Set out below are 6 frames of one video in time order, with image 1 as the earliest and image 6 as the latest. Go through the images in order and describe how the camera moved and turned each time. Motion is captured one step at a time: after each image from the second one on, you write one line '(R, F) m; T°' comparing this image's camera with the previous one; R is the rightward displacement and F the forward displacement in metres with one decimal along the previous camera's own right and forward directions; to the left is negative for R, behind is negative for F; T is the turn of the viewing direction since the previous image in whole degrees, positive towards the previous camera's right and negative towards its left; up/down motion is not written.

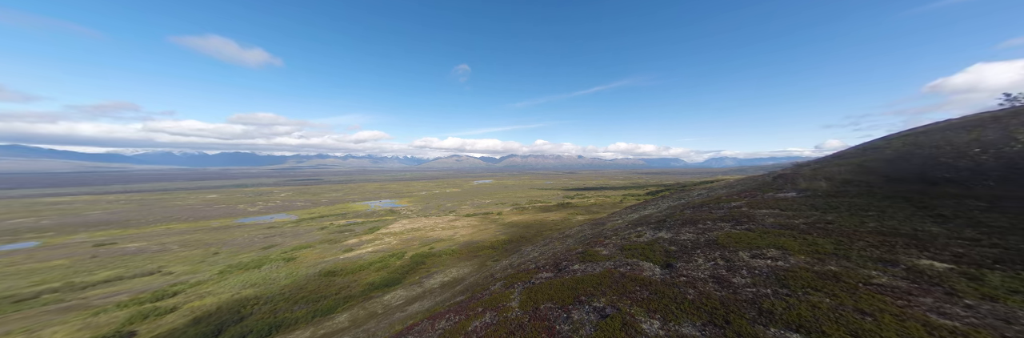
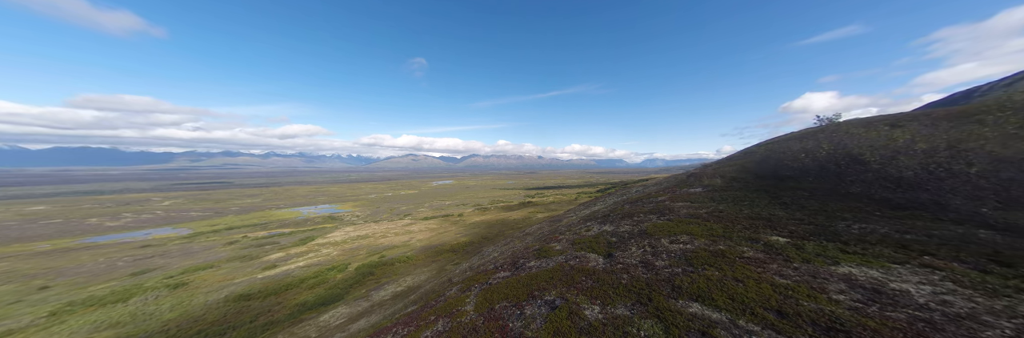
(+0.7, -0.1) m; +11°
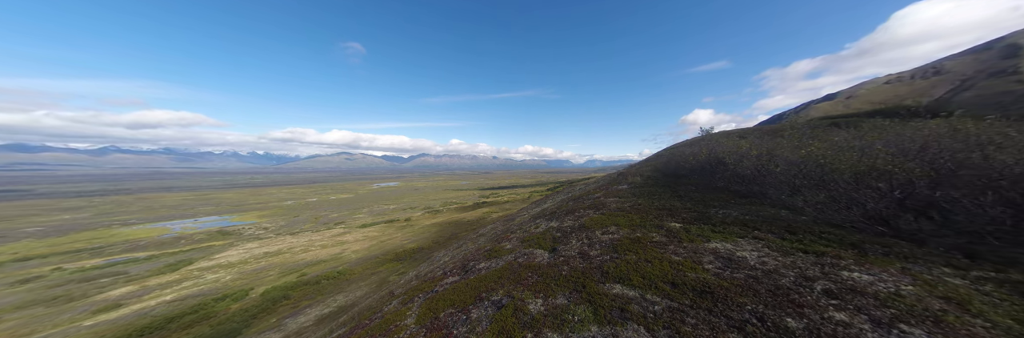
(+0.4, -0.1) m; +13°
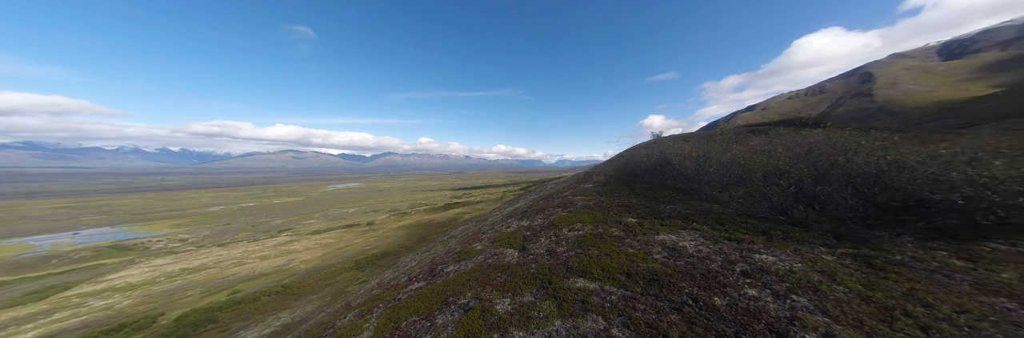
(+0.2, -0.1) m; +8°
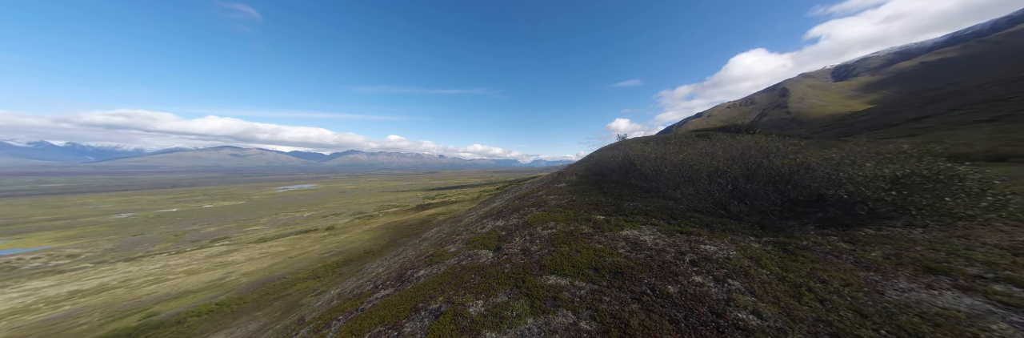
(0.0, 0.0) m; +7°
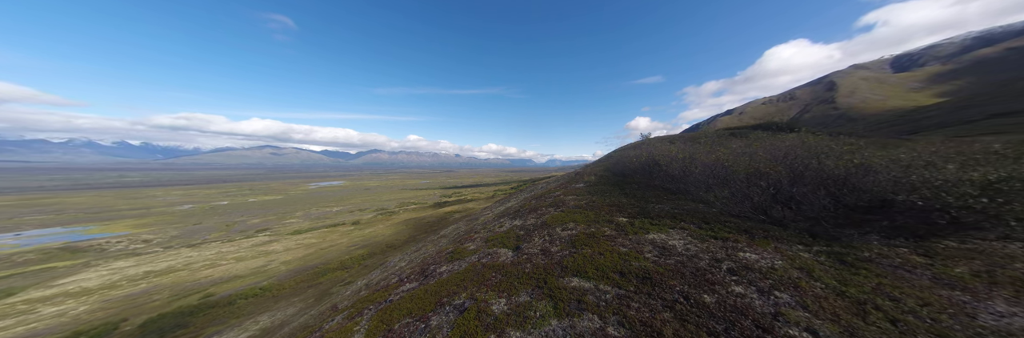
(-0.5, 0.0) m; -4°
